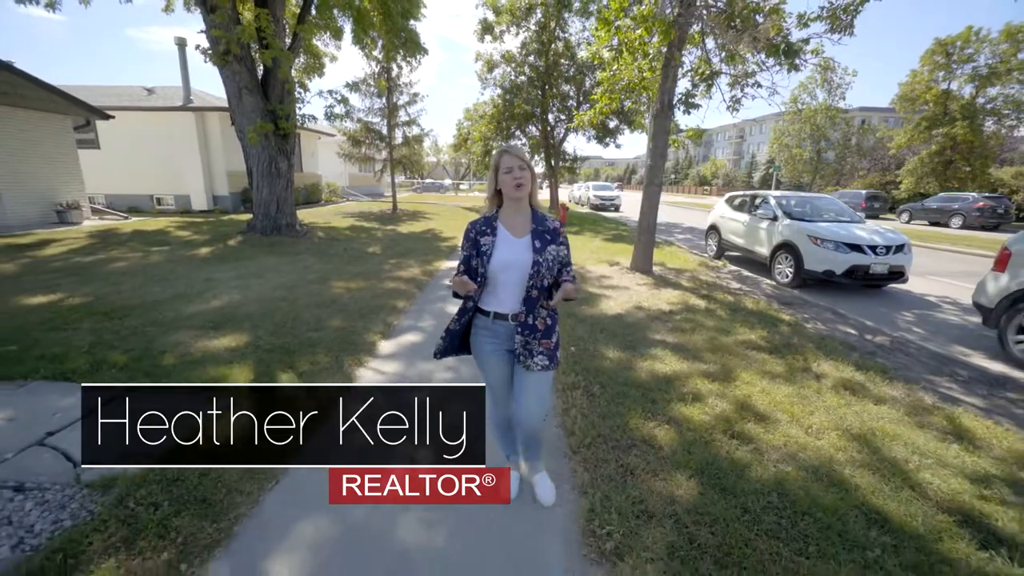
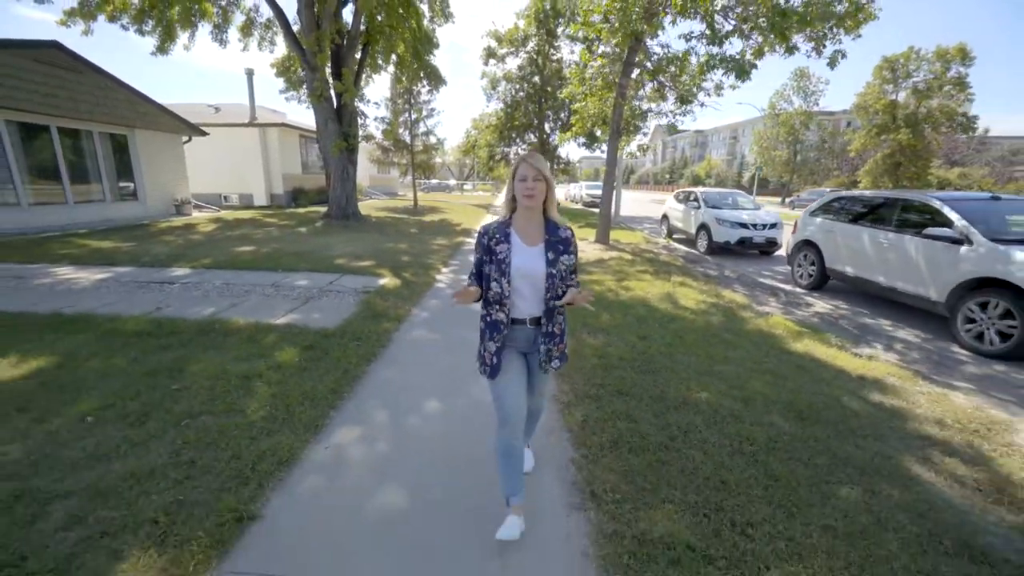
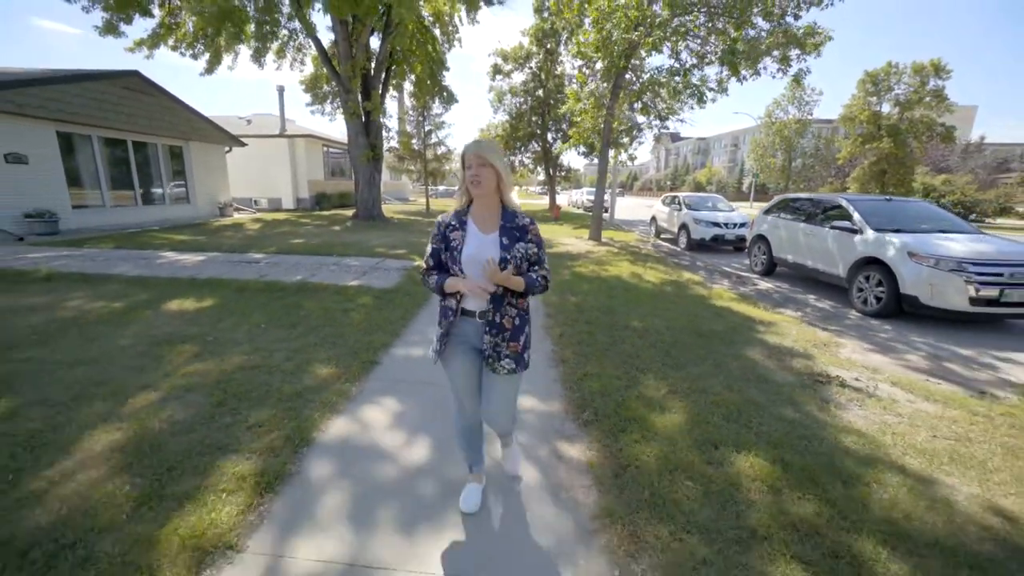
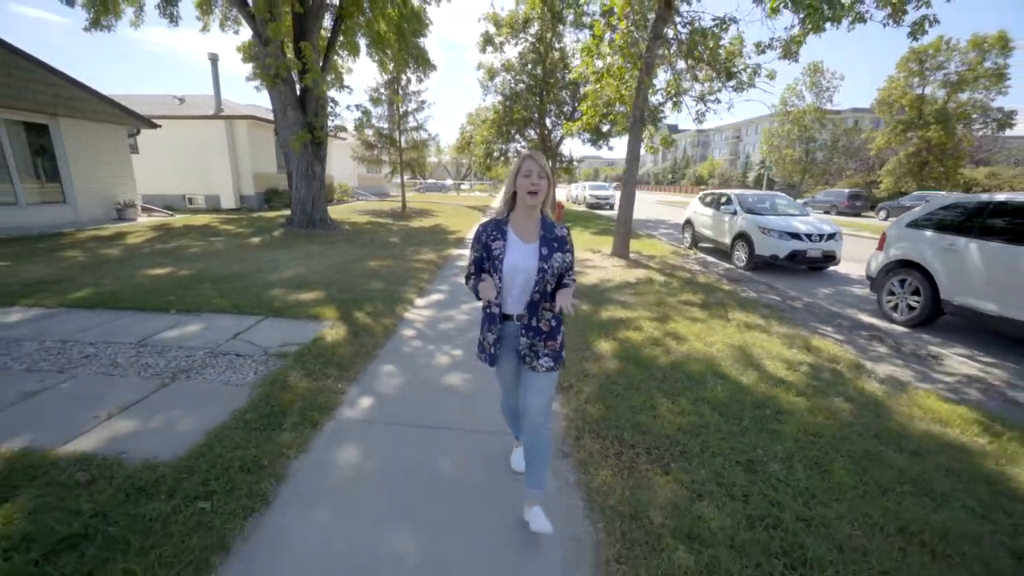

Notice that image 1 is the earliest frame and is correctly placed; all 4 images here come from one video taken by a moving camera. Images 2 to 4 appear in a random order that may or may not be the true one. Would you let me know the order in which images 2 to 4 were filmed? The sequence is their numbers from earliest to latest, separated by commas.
4, 2, 3
